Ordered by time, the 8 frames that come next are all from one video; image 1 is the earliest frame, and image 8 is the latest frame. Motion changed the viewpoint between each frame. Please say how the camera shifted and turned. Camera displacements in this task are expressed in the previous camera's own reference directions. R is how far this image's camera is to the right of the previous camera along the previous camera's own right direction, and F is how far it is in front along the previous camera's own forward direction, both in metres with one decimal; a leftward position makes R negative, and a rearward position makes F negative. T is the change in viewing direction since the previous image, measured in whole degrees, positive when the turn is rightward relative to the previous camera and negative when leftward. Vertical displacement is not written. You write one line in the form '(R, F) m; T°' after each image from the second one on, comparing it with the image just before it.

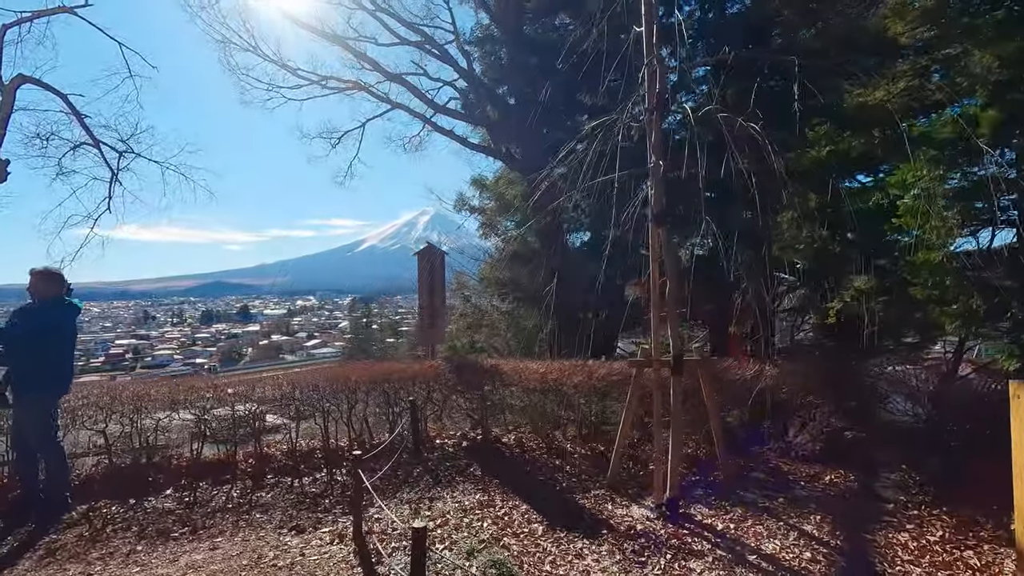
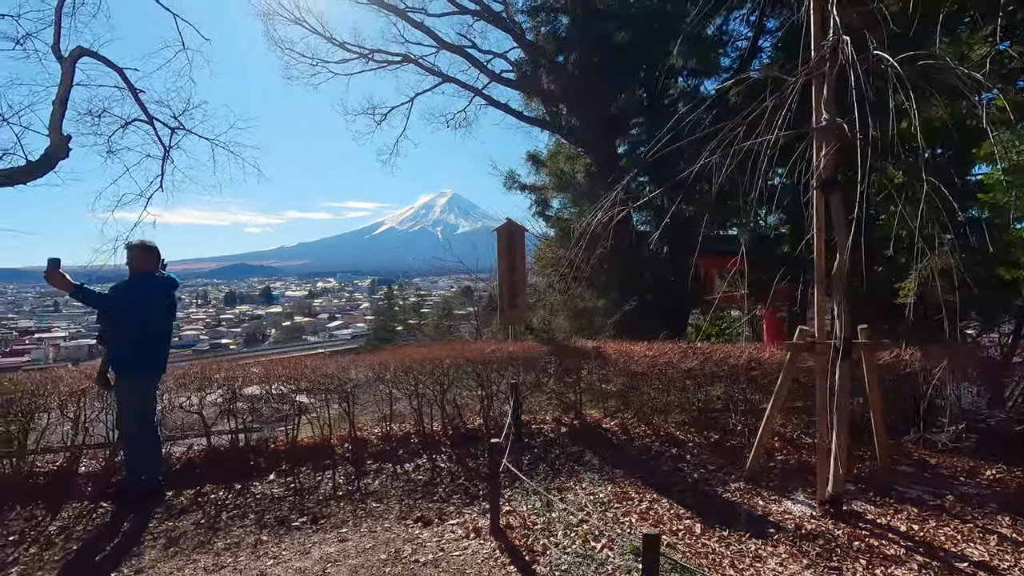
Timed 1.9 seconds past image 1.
(-1.1, +0.4) m; -2°
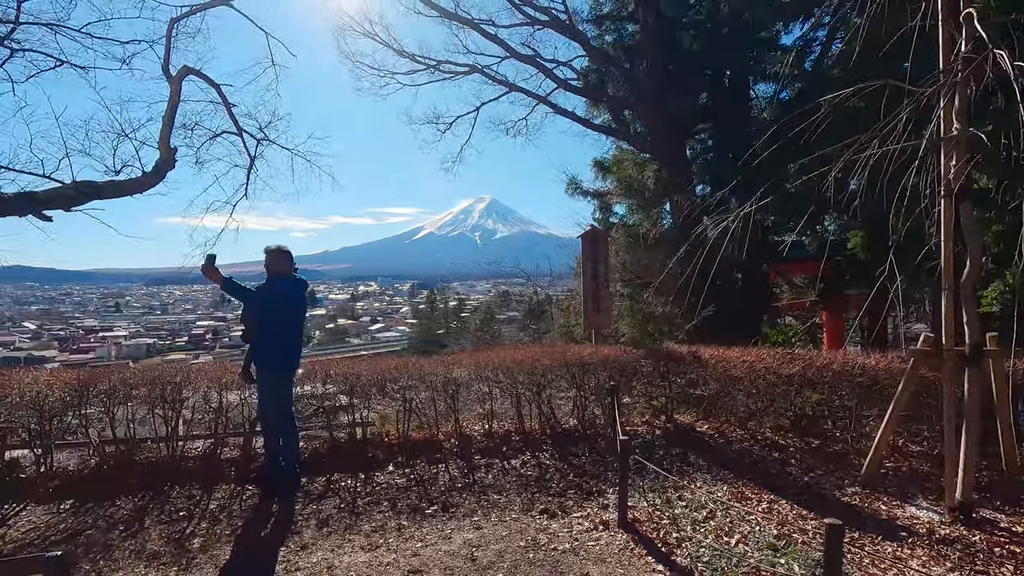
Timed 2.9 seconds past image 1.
(-0.8, -0.3) m; -4°
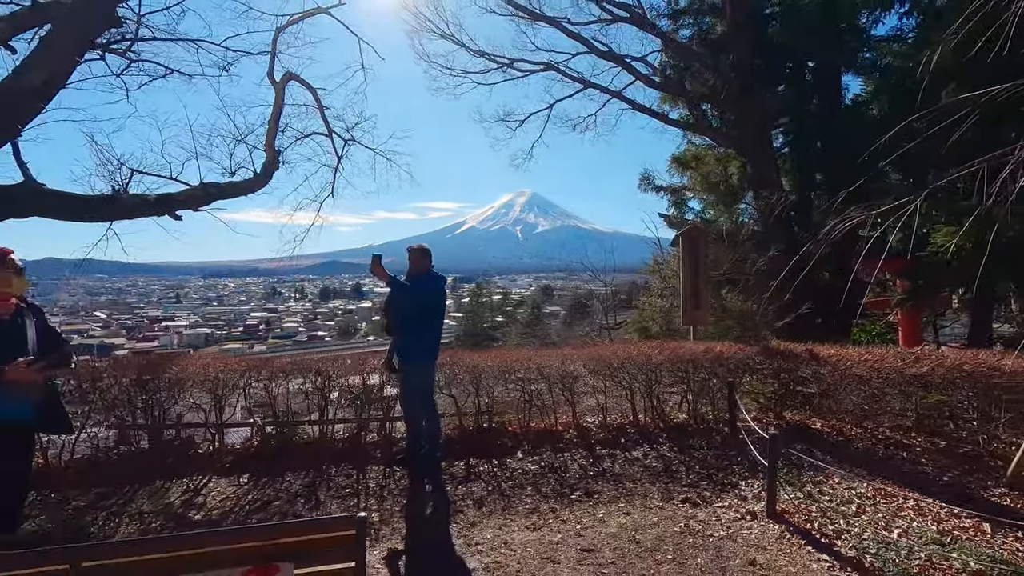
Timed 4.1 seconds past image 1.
(-1.0, -0.3) m; -4°
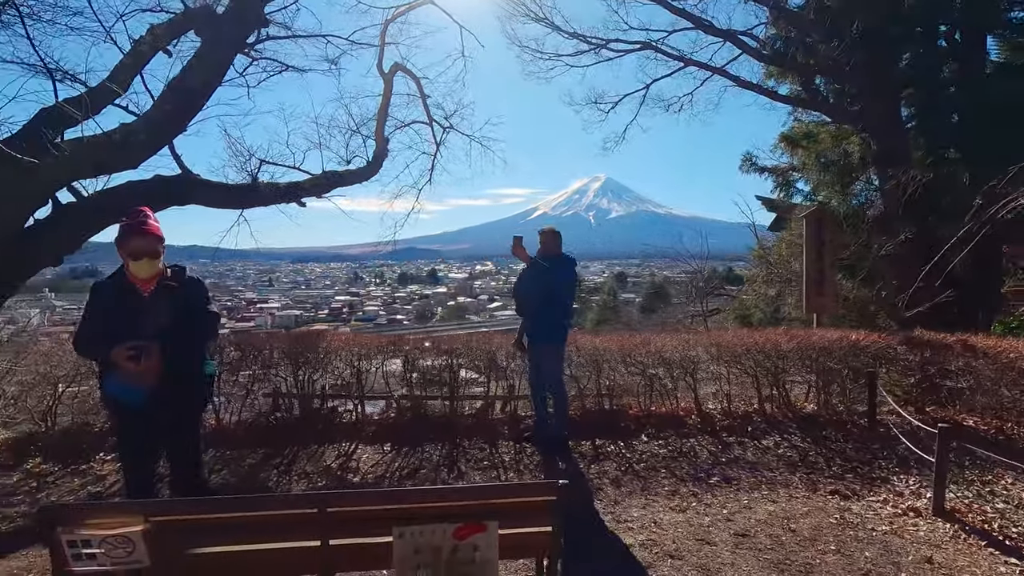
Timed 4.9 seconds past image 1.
(-0.6, -0.1) m; -8°
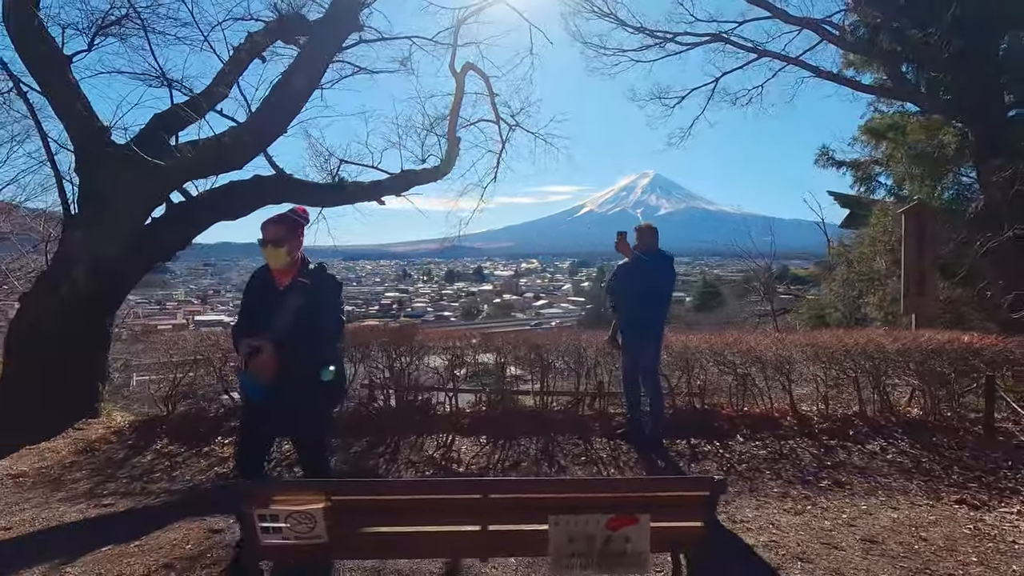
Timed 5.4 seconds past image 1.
(-0.6, -0.1) m; -5°
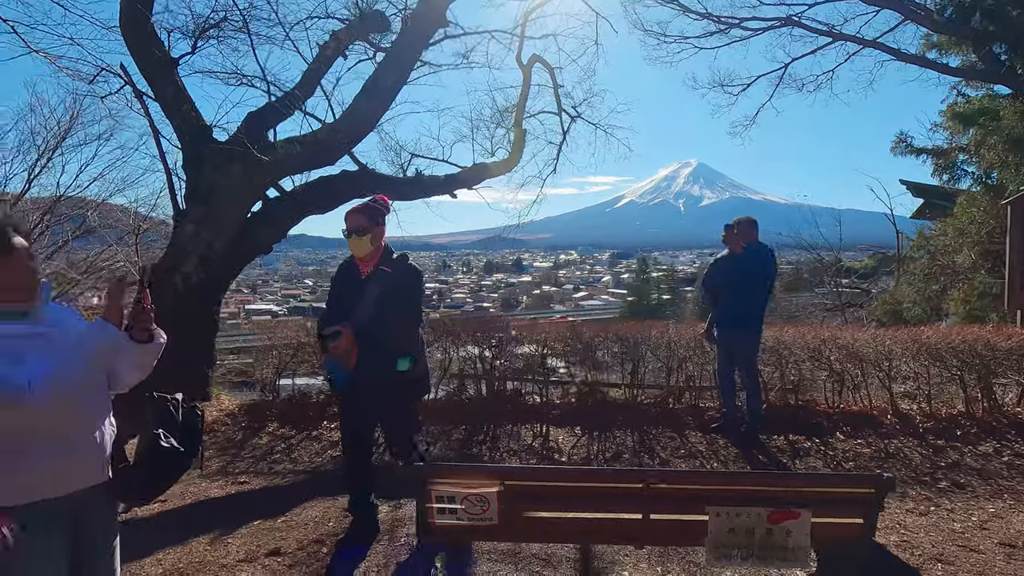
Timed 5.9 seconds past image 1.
(-0.6, -0.1) m; -4°
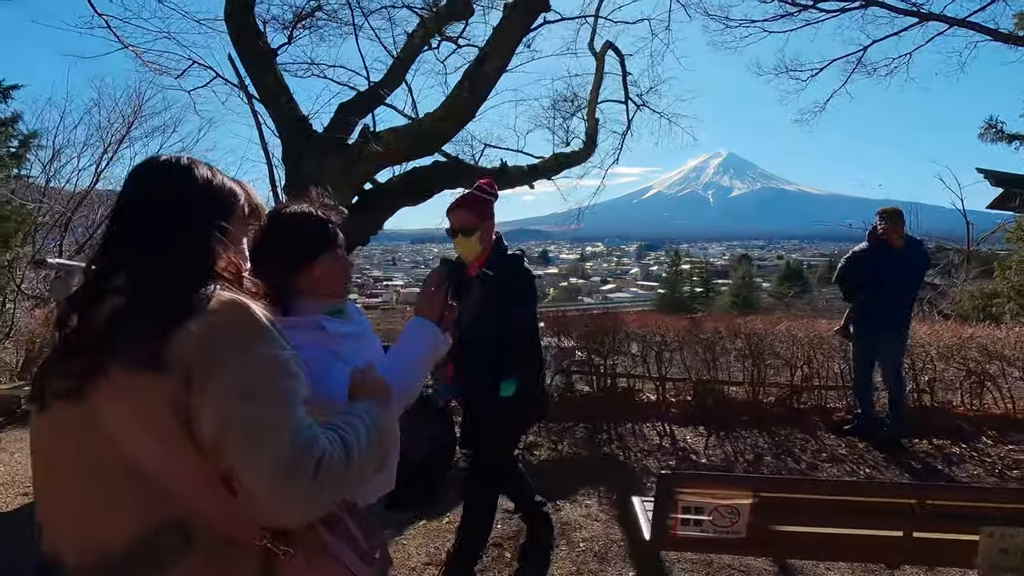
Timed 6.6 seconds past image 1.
(-1.1, +0.2) m; -3°
